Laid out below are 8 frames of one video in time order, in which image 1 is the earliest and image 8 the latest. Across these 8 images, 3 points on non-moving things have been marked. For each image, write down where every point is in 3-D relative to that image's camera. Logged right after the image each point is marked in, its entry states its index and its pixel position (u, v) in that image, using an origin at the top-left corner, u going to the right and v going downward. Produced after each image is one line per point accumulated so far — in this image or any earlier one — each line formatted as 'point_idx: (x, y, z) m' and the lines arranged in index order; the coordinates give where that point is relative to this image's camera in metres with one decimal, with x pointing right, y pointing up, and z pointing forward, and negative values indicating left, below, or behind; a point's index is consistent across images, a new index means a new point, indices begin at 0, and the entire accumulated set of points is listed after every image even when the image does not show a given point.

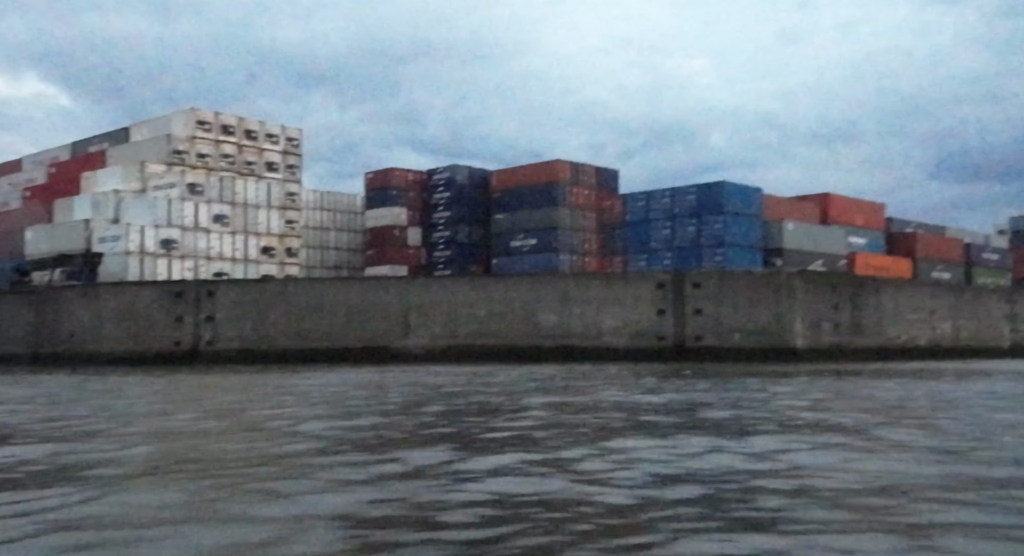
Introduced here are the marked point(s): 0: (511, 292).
0: (+0.1, -0.2, +16.6) m
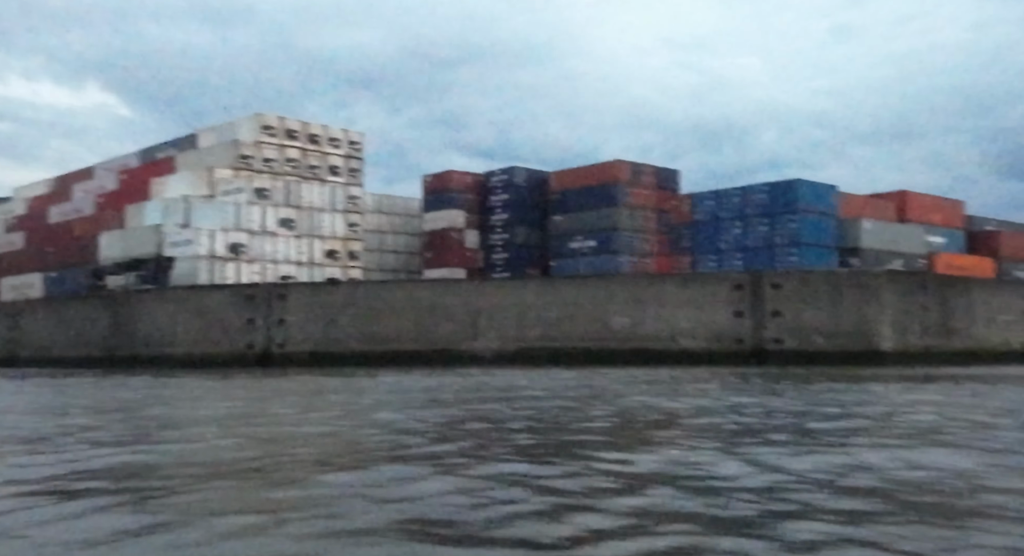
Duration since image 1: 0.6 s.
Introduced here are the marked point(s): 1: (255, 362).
0: (+1.2, -0.3, +16.5) m
1: (-4.8, -1.6, +19.6) m
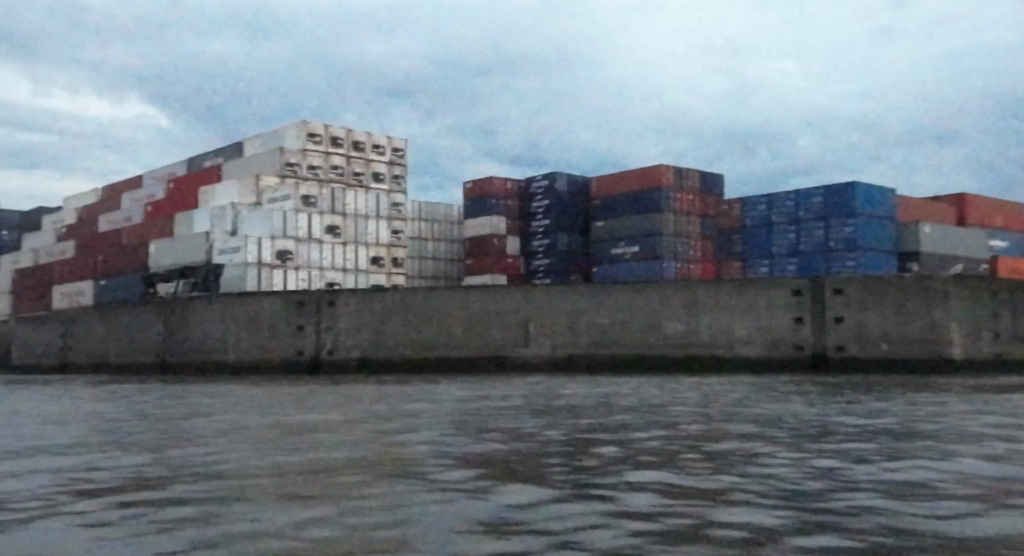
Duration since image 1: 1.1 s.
0: (+2.0, -0.3, +16.4) m
1: (-3.9, -1.7, +19.7) m
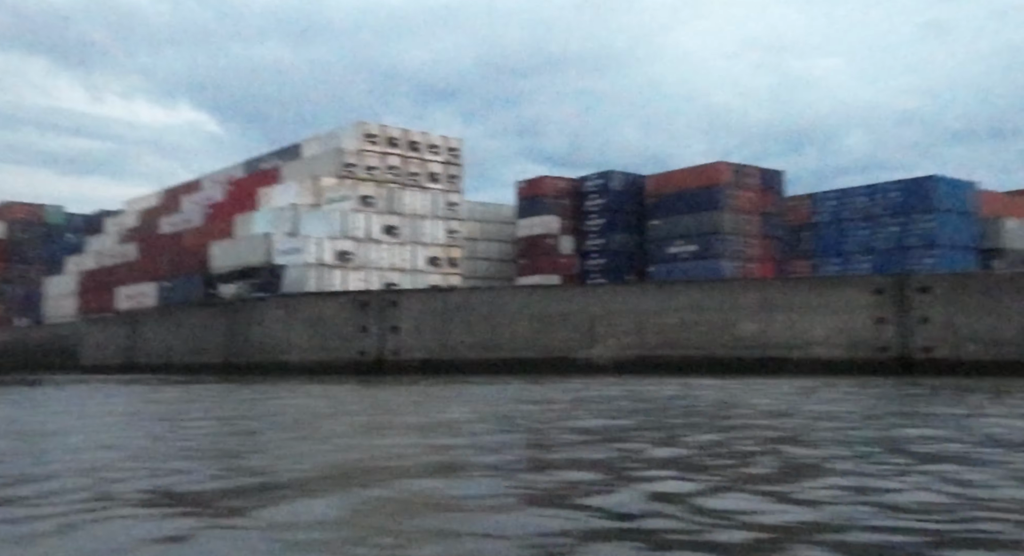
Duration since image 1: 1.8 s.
0: (+3.0, -0.3, +16.1) m
1: (-2.7, -1.7, +19.7) m
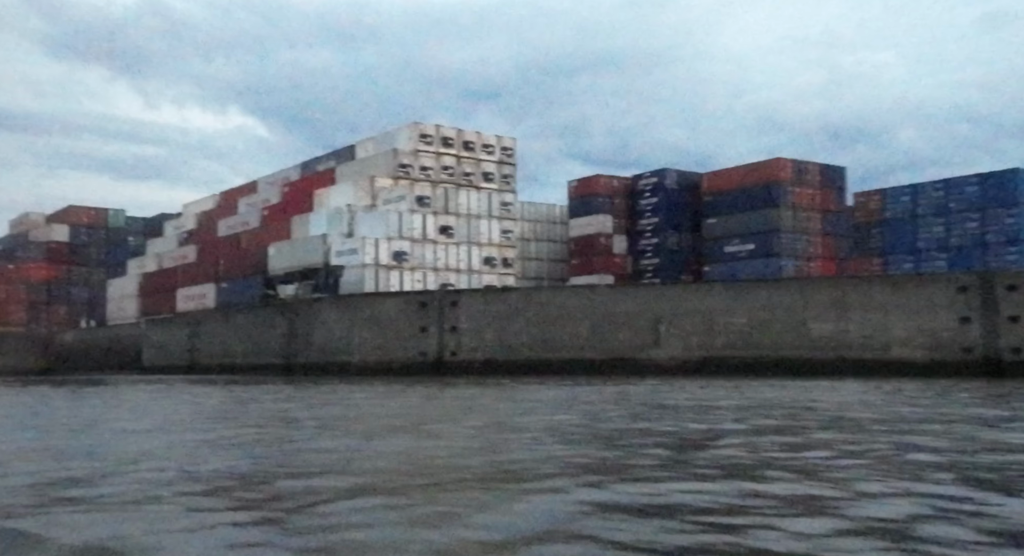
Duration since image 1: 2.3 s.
0: (+4.0, -0.3, +15.8) m
1: (-1.6, -1.7, +19.6) m
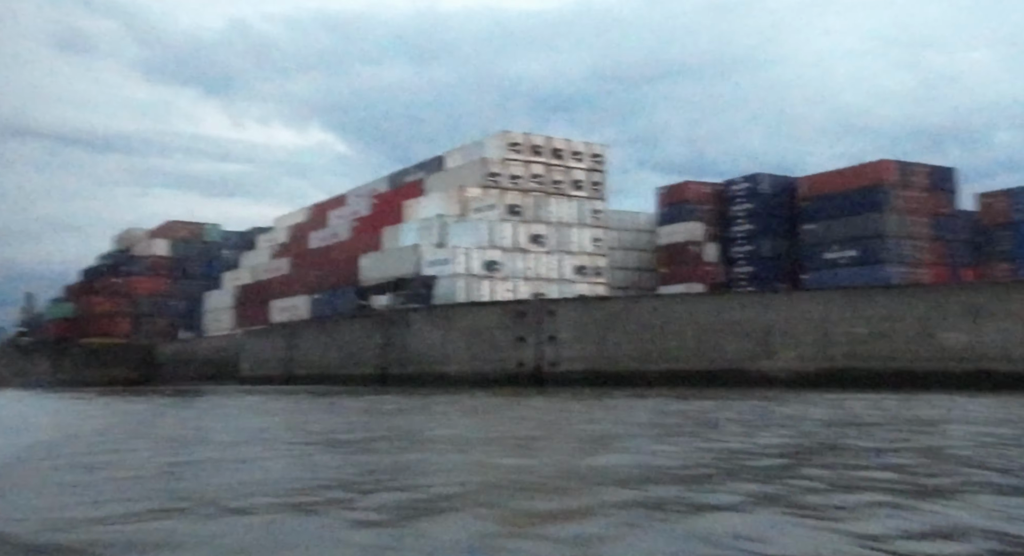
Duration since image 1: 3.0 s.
0: (+5.5, -0.4, +14.9) m
1: (+0.3, -1.9, +19.1) m
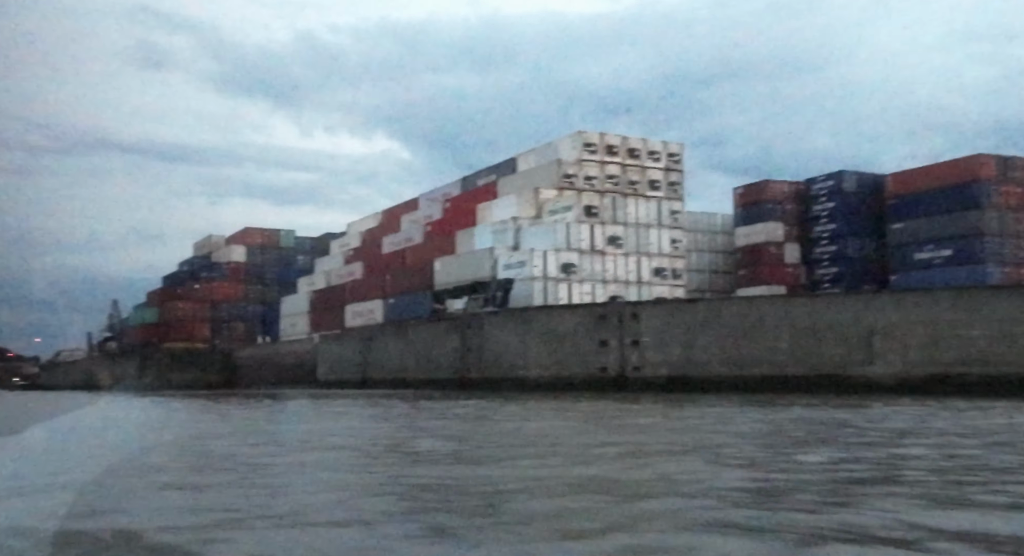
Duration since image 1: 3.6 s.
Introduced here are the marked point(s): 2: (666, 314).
0: (+6.7, -0.4, +13.9) m
1: (+1.7, -1.9, +18.4) m
2: (+2.7, -0.6, +17.8) m
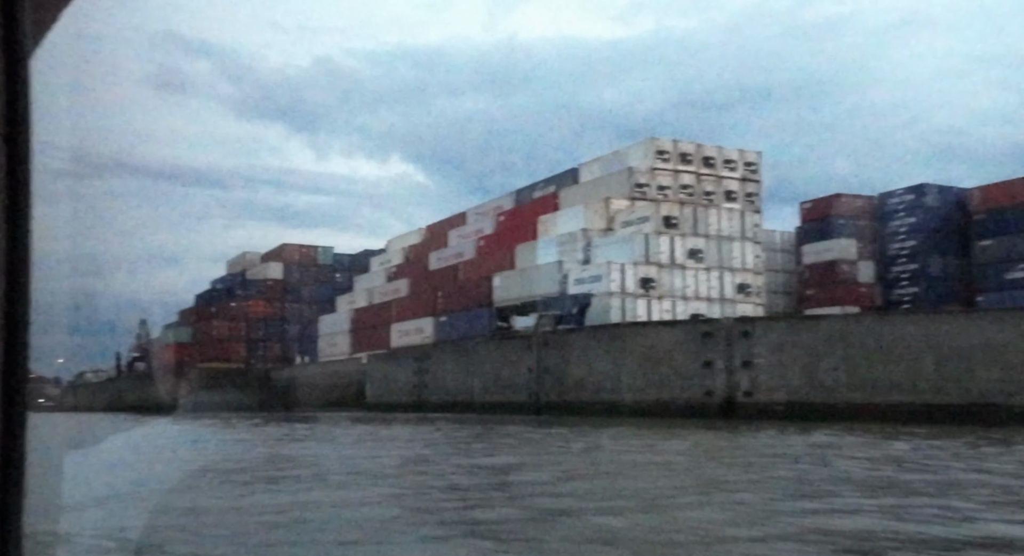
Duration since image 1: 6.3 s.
0: (+8.2, -0.5, +11.7) m
1: (+3.3, -2.1, +16.3) m
2: (+4.3, -0.8, +15.6) m
